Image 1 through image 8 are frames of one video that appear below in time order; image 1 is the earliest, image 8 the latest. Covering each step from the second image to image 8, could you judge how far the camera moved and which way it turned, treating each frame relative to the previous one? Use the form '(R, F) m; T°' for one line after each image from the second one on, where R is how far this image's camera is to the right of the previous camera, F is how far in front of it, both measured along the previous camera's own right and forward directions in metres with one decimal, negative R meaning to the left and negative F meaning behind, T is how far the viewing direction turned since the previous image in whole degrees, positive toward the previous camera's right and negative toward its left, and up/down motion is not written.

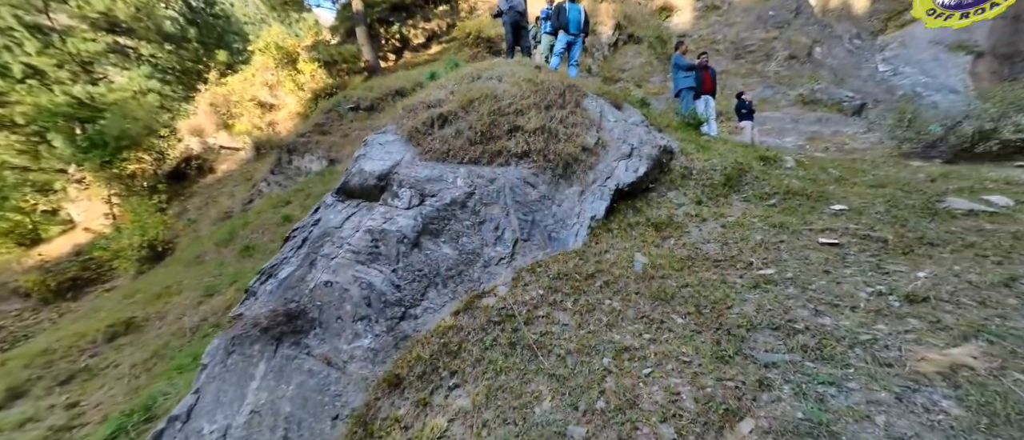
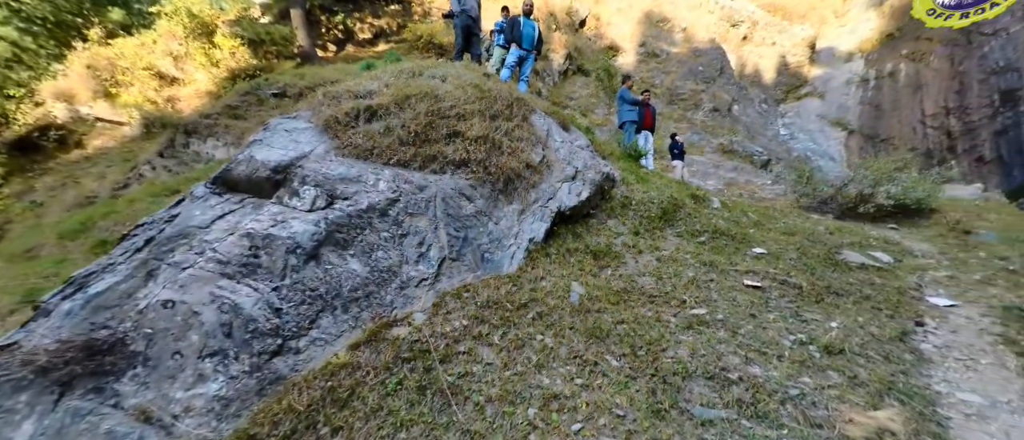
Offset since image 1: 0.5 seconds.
(+0.1, +0.3) m; +10°
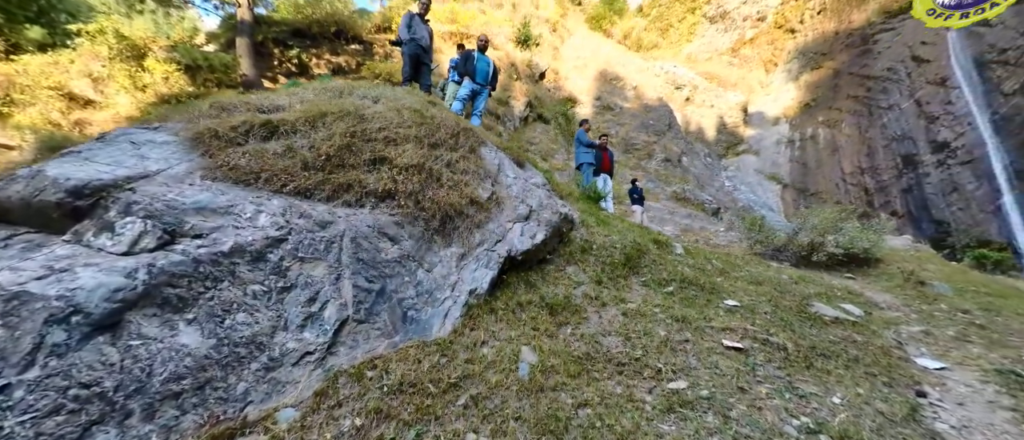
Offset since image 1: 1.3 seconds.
(+0.2, +0.6) m; +6°
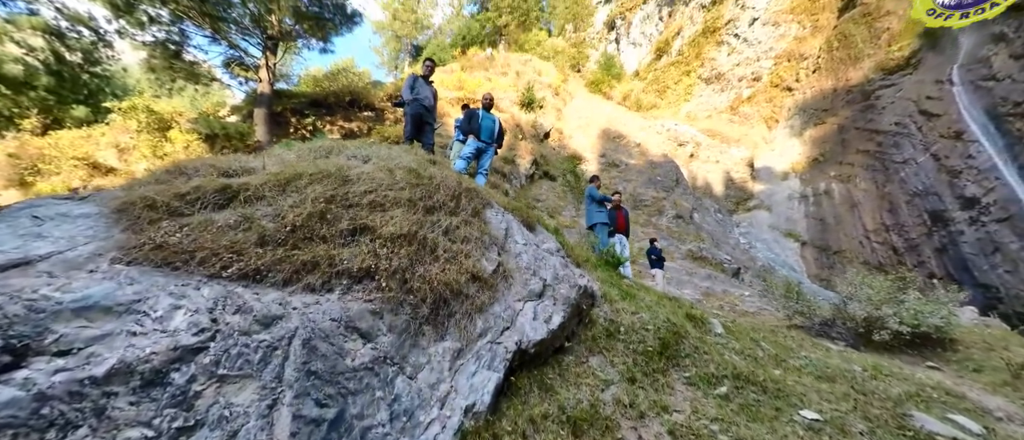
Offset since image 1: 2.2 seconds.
(0.0, +0.6) m; -2°
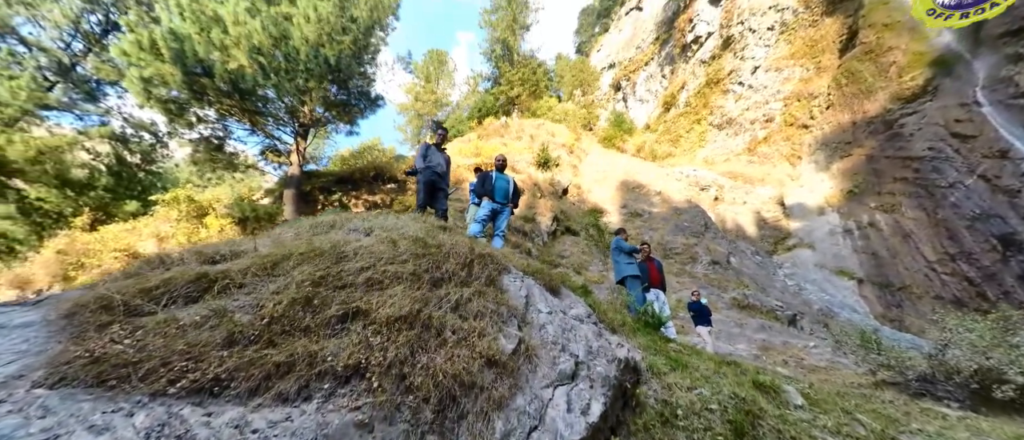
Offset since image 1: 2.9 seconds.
(+0.1, +0.4) m; -4°
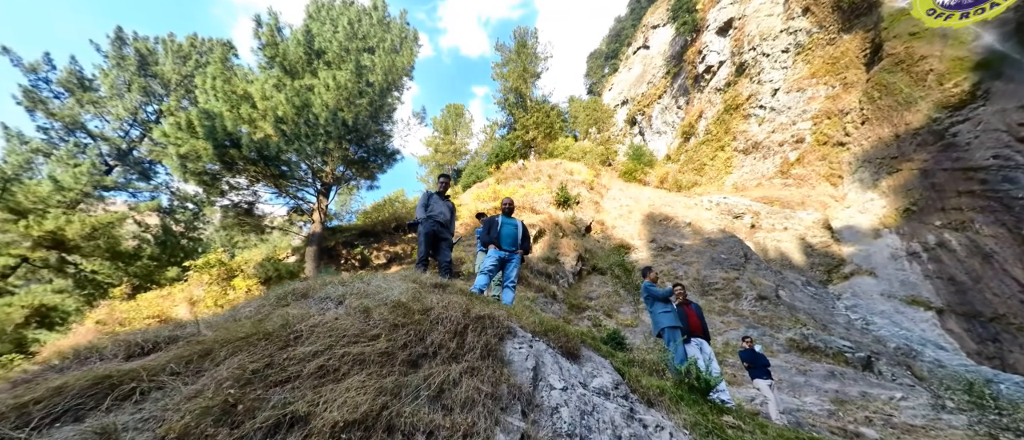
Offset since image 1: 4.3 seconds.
(+0.2, +0.5) m; -4°
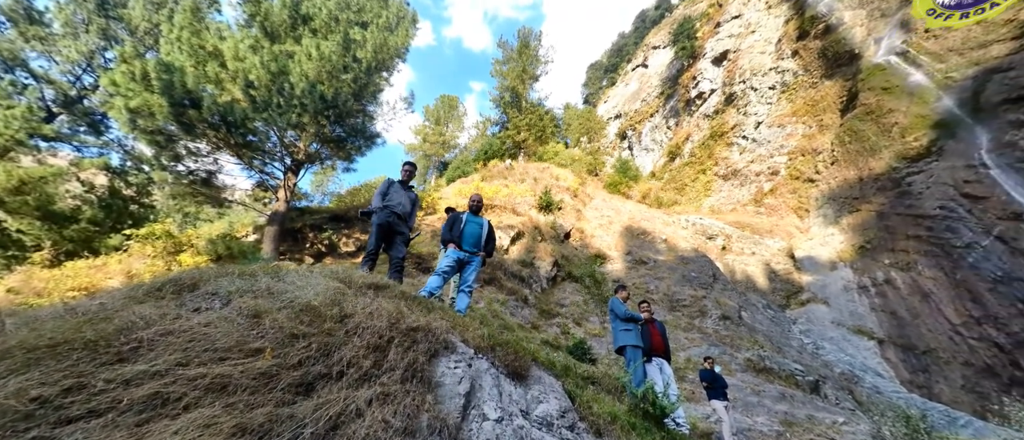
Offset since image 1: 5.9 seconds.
(+0.2, +0.4) m; +3°
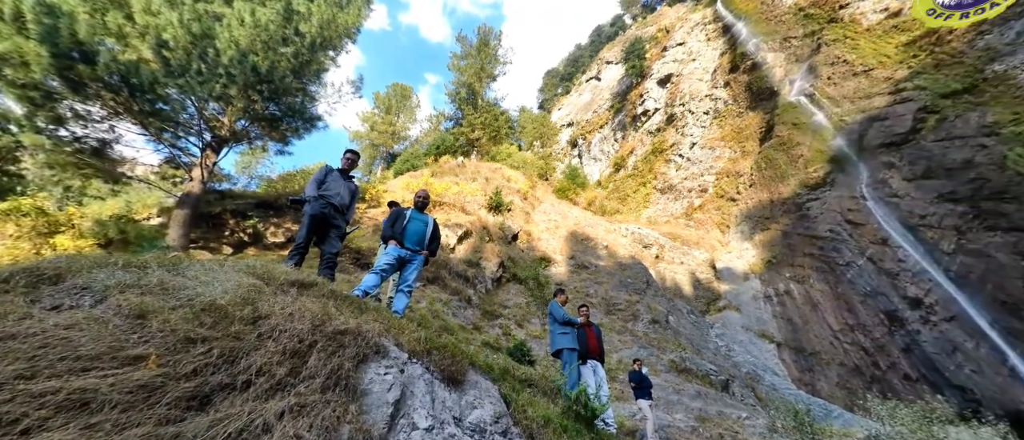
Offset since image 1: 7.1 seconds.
(0.0, +0.1) m; +8°
